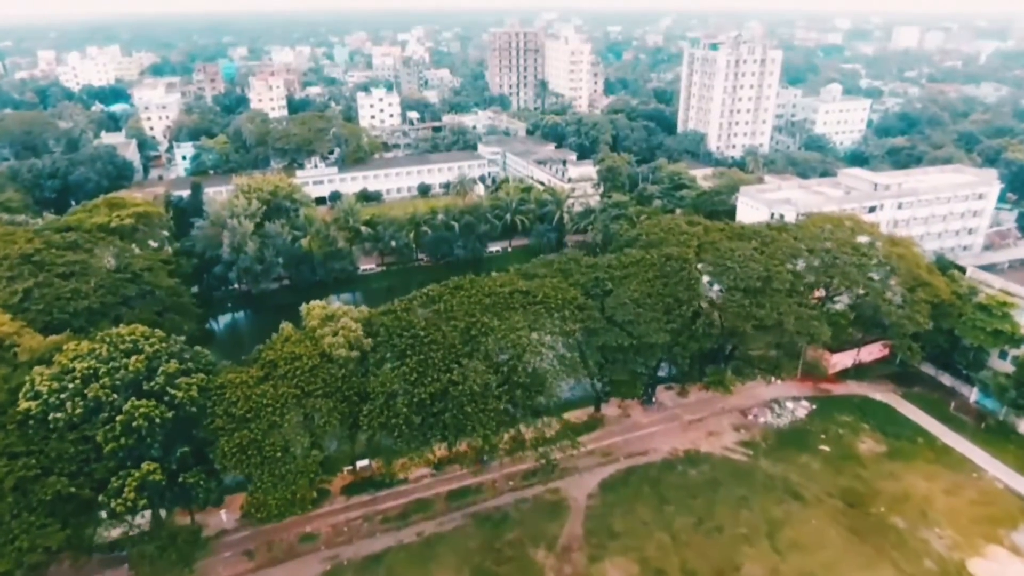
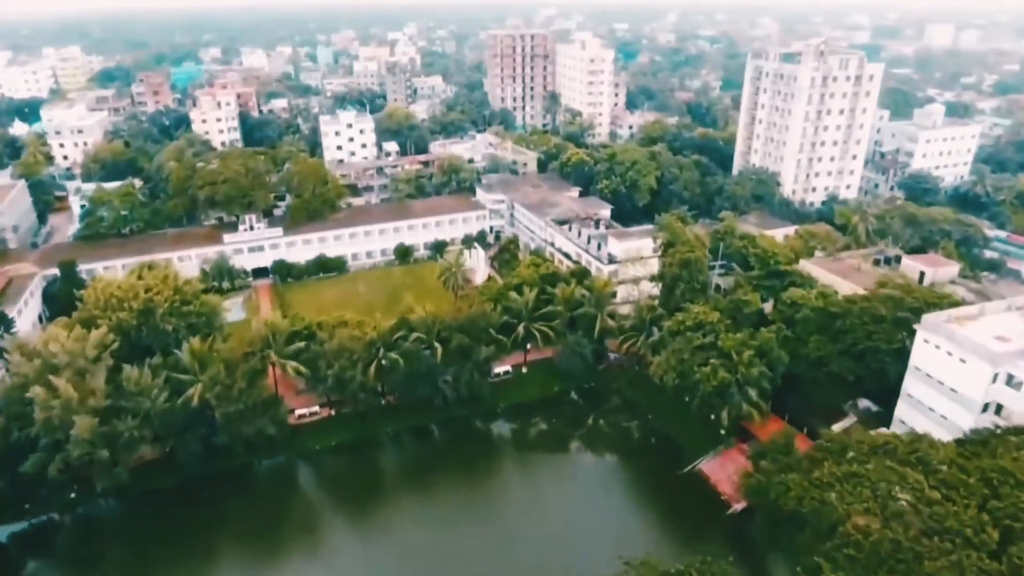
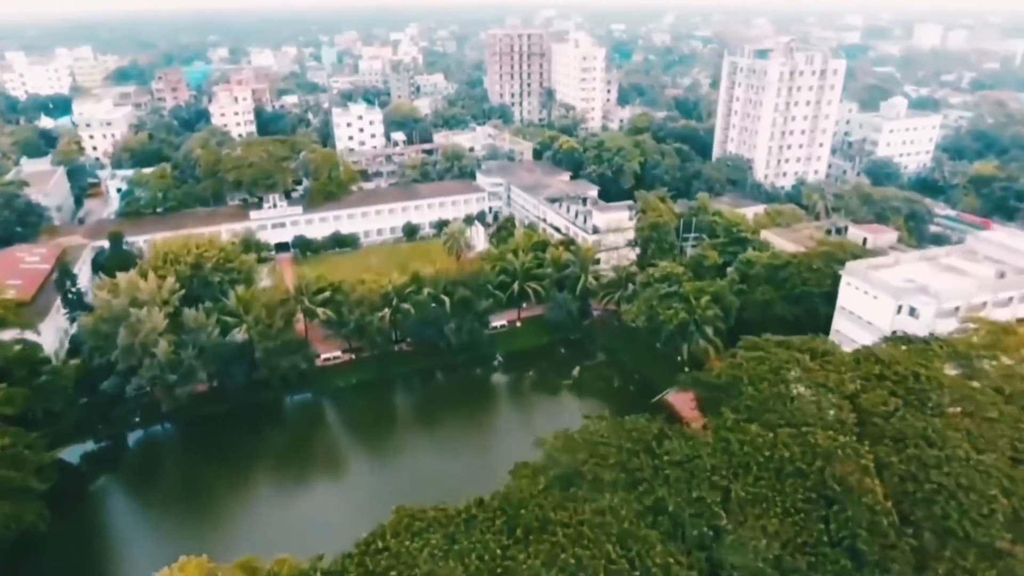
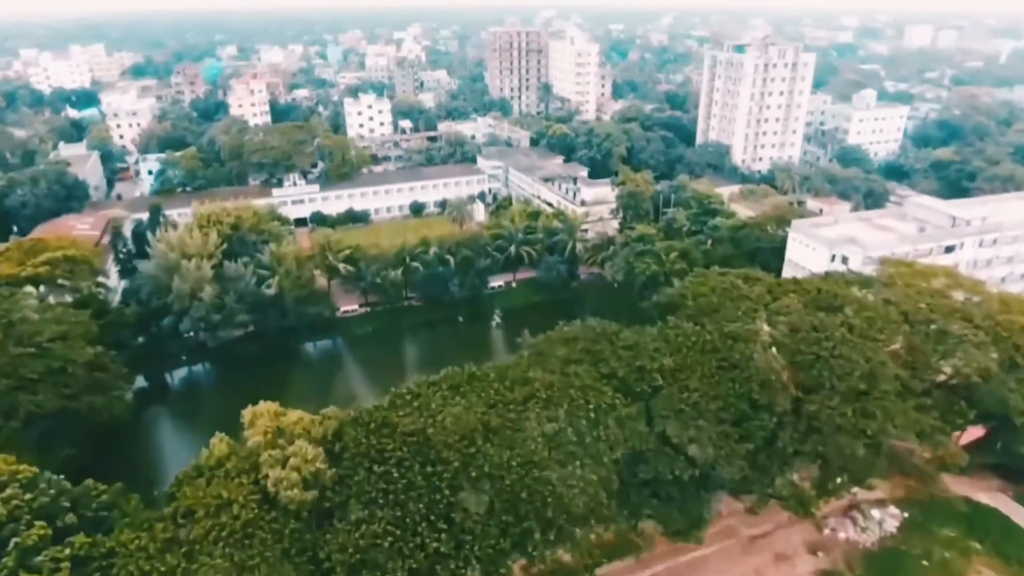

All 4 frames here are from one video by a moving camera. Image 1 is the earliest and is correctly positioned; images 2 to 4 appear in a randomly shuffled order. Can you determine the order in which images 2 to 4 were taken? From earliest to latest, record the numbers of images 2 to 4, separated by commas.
4, 3, 2
